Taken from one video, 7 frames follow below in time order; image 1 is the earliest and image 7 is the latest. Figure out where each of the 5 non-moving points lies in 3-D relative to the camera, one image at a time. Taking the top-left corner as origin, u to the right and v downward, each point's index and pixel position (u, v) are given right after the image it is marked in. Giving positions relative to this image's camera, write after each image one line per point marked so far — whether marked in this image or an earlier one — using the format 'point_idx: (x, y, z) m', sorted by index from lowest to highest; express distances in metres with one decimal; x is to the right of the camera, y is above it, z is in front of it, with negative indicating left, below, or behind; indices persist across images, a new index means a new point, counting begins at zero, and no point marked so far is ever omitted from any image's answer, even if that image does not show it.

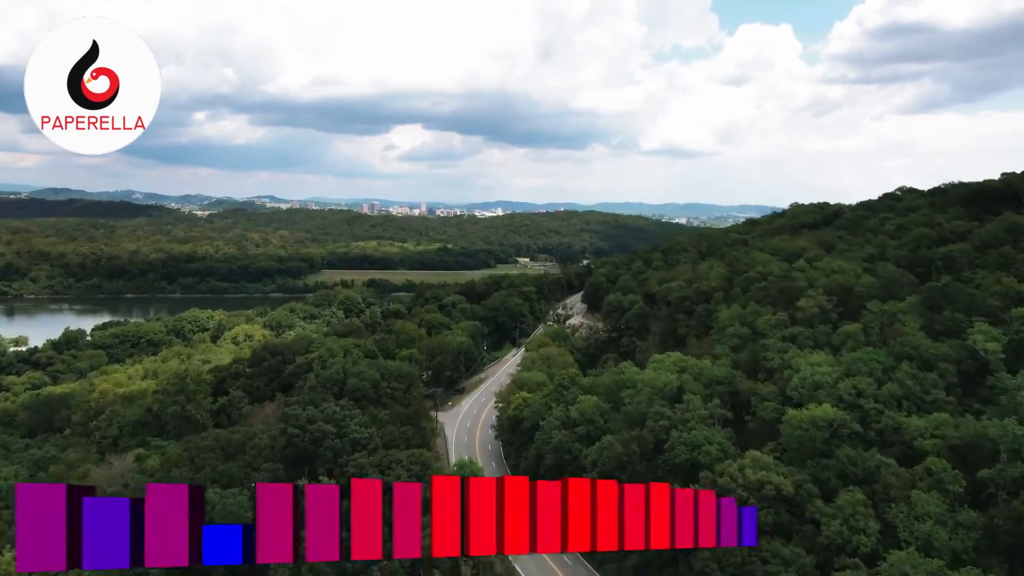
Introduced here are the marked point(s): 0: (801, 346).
0: (+6.9, -1.4, +18.8) m
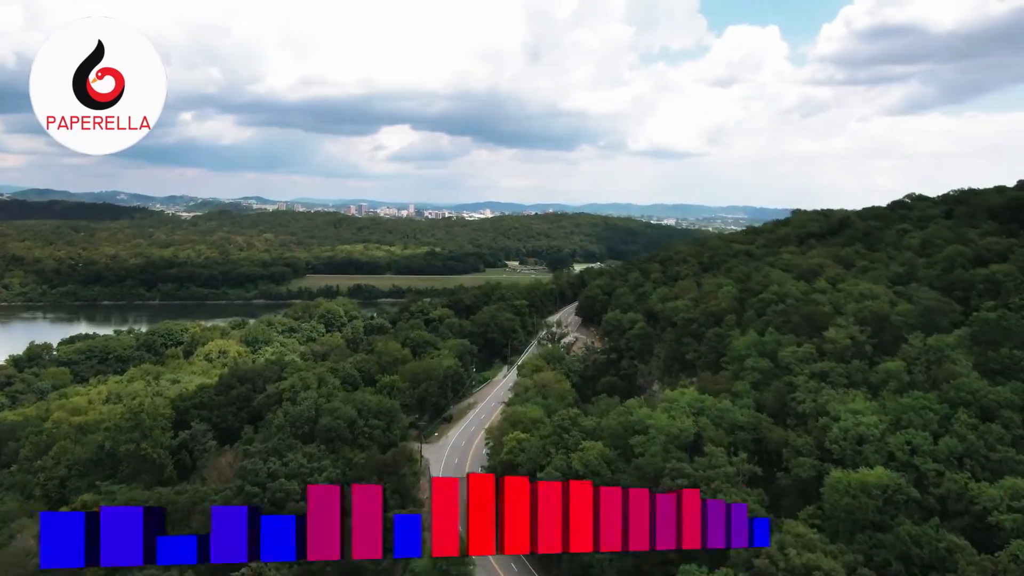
0: (+6.7, -2.0, +16.6) m
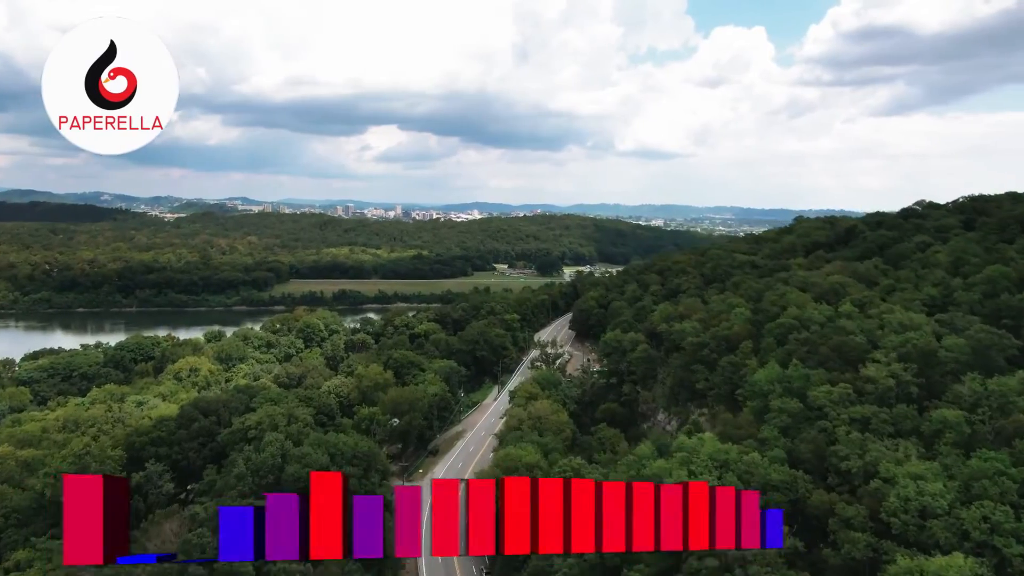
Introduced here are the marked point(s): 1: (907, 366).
0: (+6.6, -2.7, +14.3) m
1: (+7.9, -1.5, +15.9) m
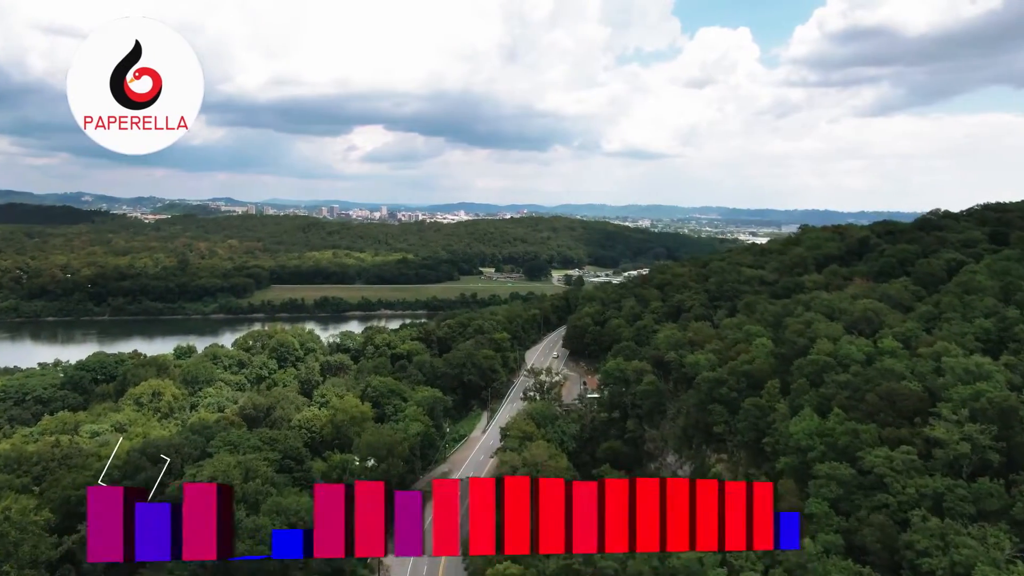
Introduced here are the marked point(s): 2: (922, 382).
0: (+6.6, -3.4, +11.6) m
1: (+7.8, -2.3, +13.2) m
2: (+7.9, -1.8, +15.4) m
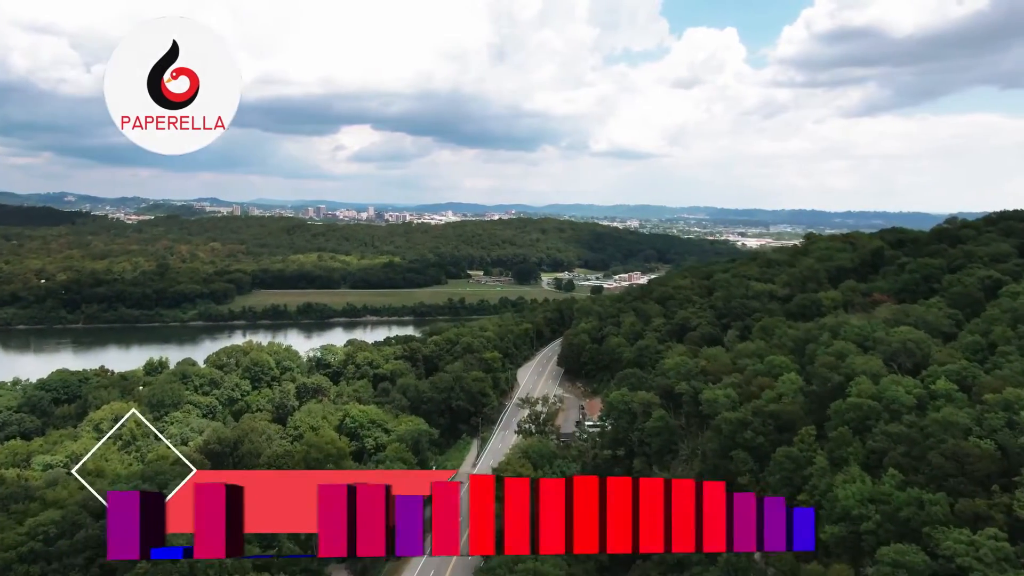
0: (+6.6, -4.1, +9.2) m
1: (+7.8, -2.9, +10.8) m
2: (+7.9, -2.4, +13.0) m
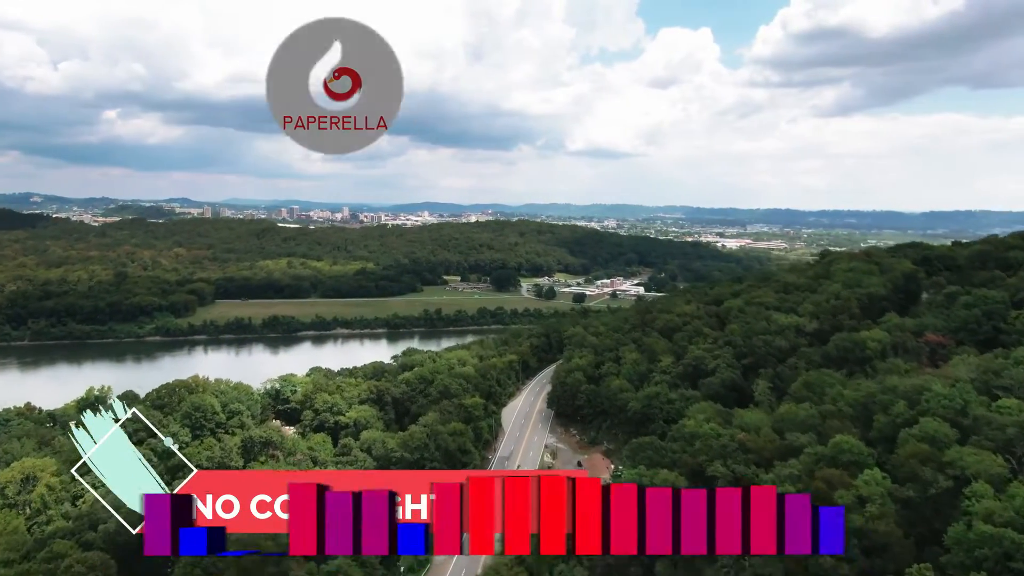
0: (+6.7, -5.3, +4.7) m
1: (+7.9, -4.1, +6.3) m
2: (+7.9, -3.6, +8.5) m
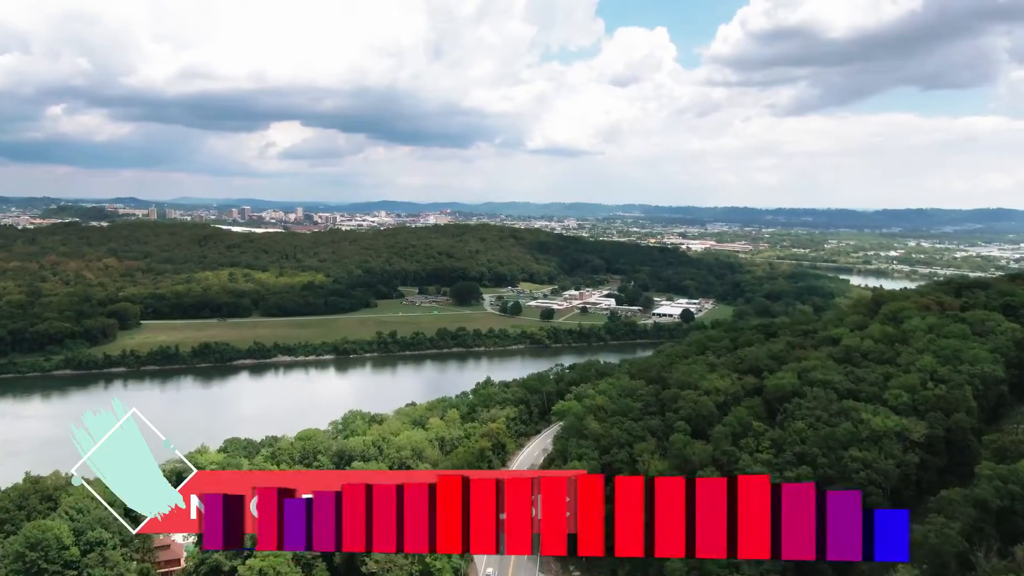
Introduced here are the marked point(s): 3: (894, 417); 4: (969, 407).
0: (+7.4, -7.5, -3.8) m
1: (+8.4, -6.4, -2.1) m
2: (+8.4, -5.8, +0.1) m
3: (+9.7, -3.2, +19.9) m
4: (+11.4, -2.9, +20.0) m
